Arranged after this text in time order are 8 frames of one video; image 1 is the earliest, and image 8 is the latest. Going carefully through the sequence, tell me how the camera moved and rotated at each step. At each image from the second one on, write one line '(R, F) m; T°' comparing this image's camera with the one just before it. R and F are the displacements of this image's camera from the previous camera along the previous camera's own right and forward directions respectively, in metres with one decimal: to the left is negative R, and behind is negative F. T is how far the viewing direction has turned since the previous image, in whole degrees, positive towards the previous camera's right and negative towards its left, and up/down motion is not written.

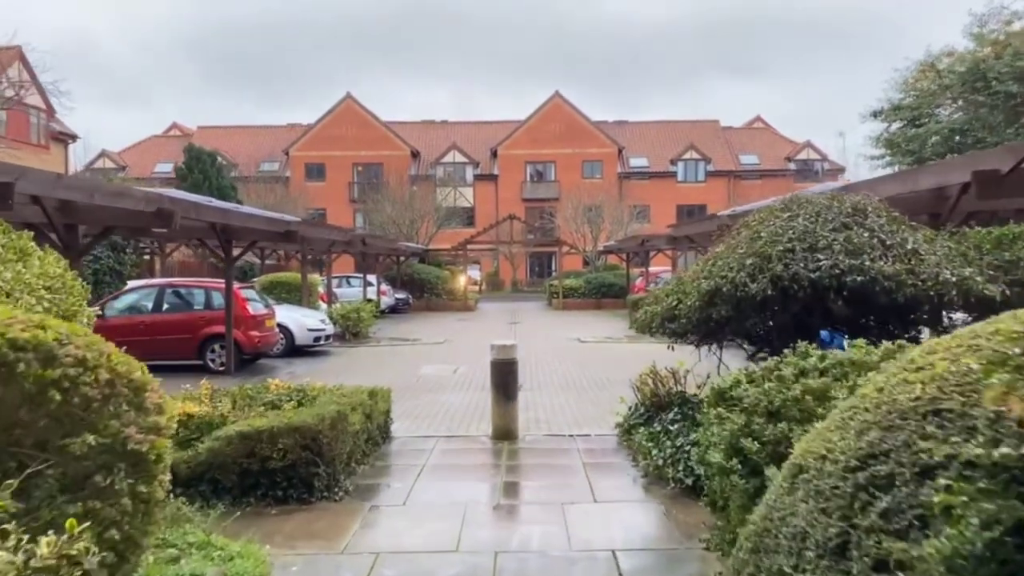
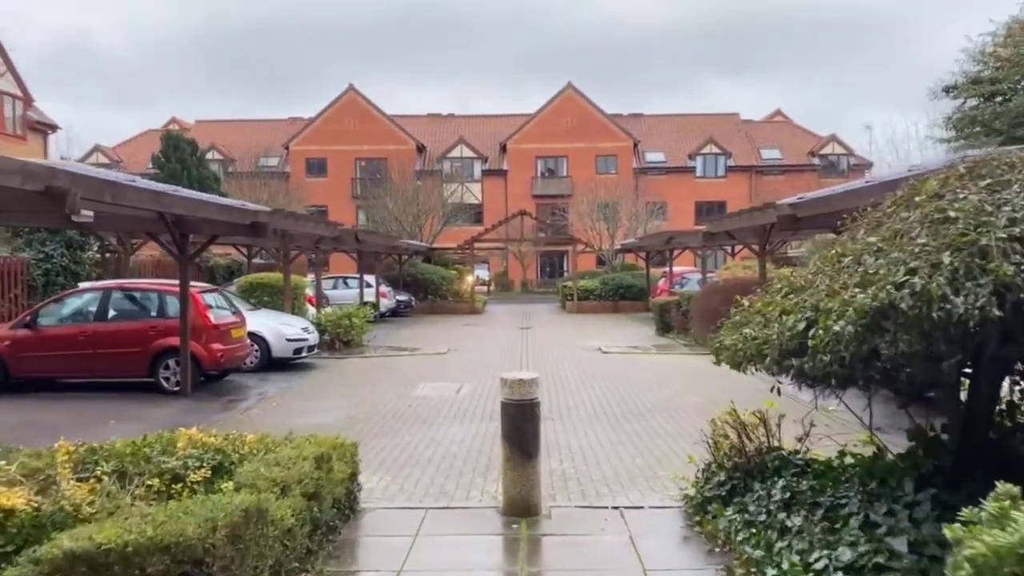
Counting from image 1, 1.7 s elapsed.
(-0.1, +2.4) m; -1°
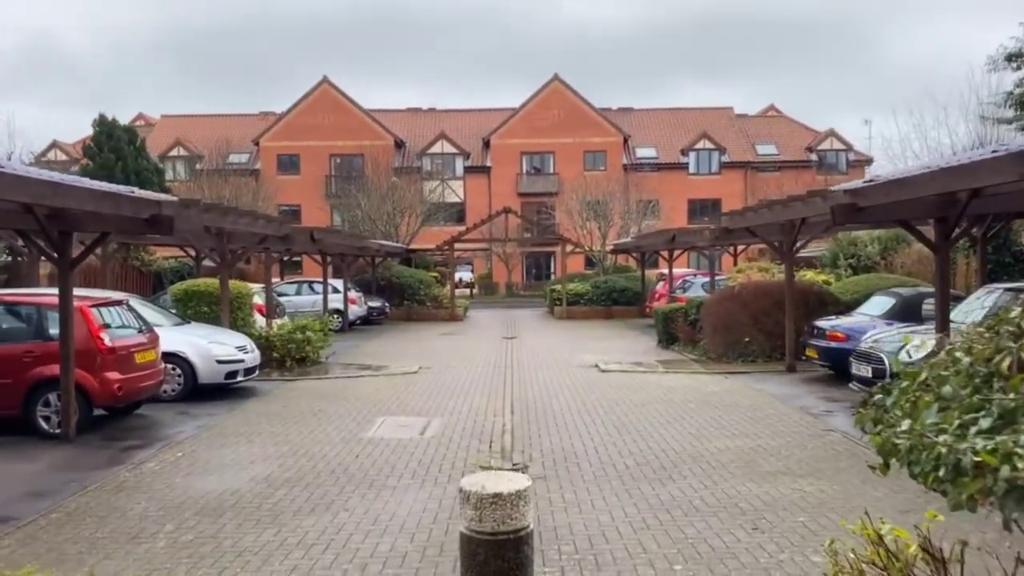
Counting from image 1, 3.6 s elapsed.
(+0.1, +2.5) m; +1°
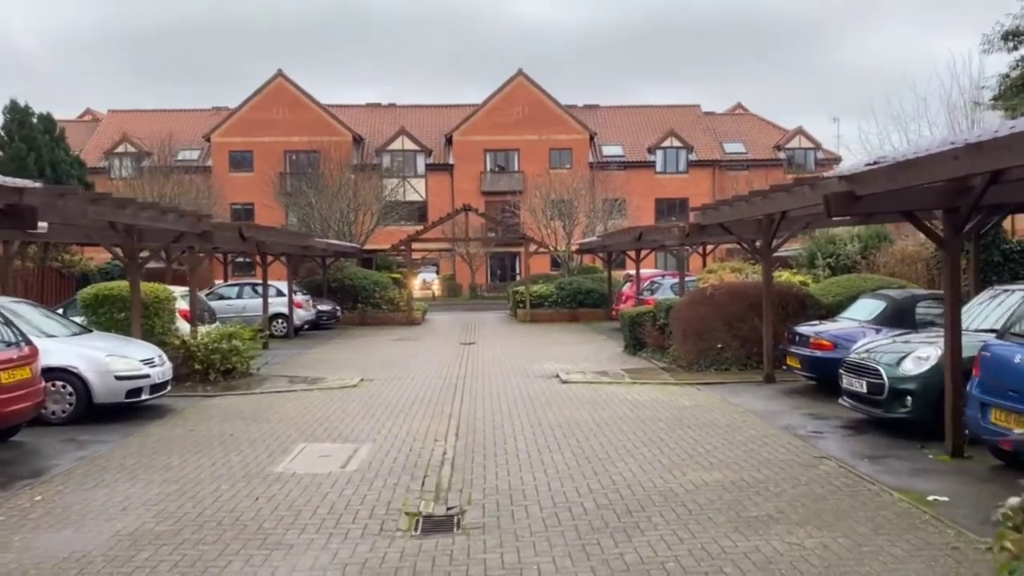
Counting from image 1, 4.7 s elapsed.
(+0.3, +1.4) m; +2°
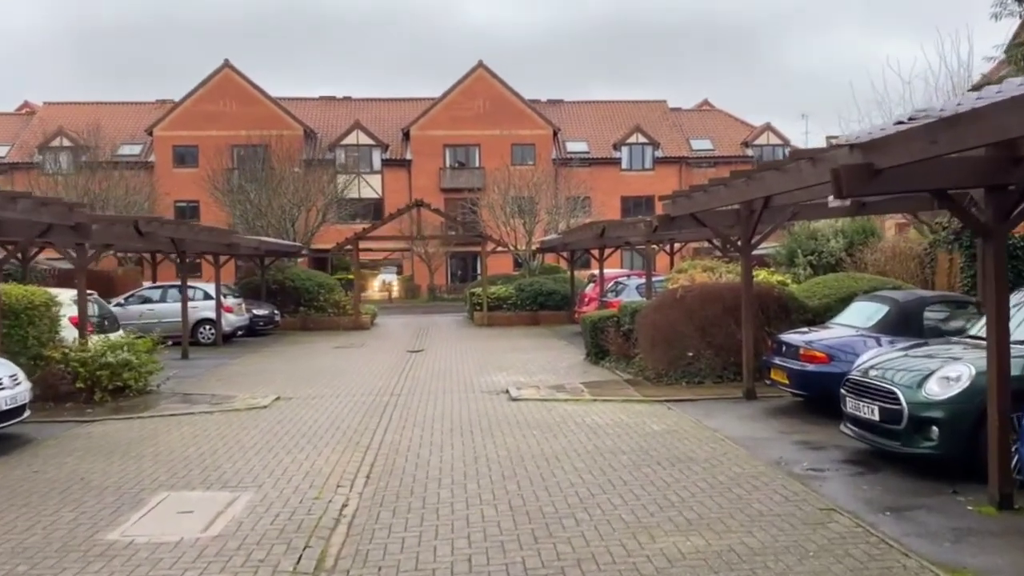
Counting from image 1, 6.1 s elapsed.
(+0.4, +1.8) m; +2°
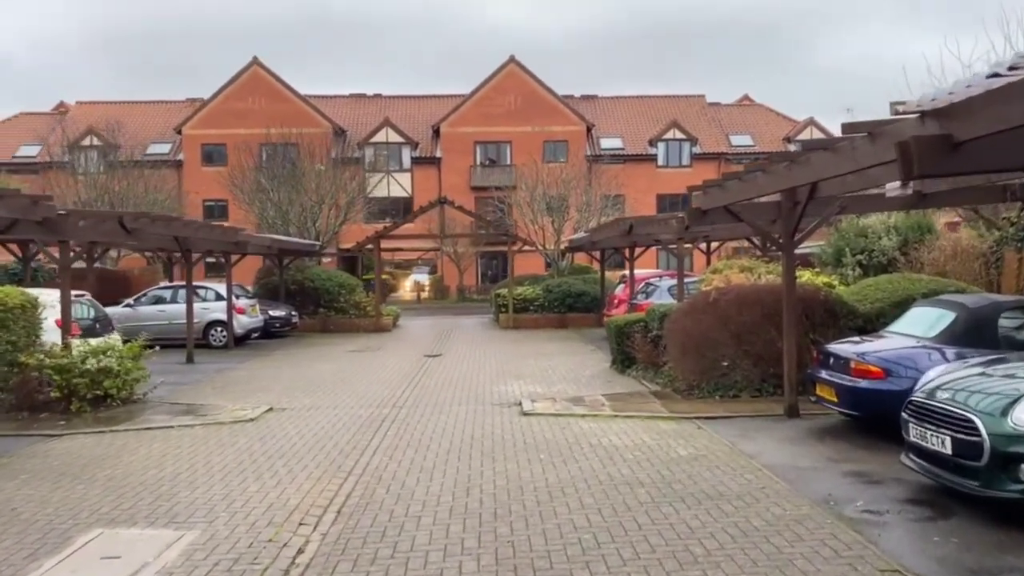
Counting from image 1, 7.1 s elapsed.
(+0.3, +1.1) m; -3°
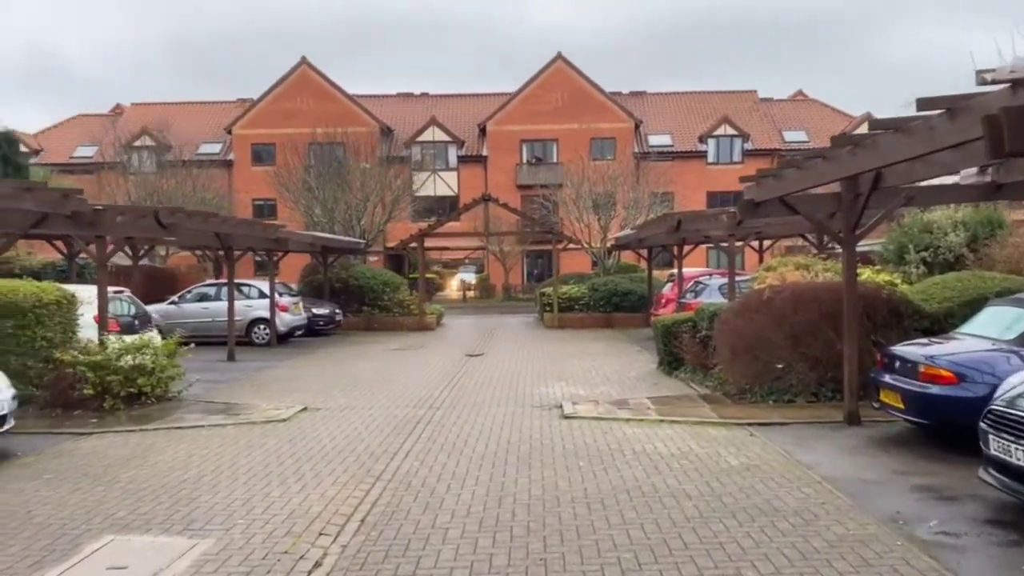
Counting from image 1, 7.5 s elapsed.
(+0.1, +0.4) m; -3°
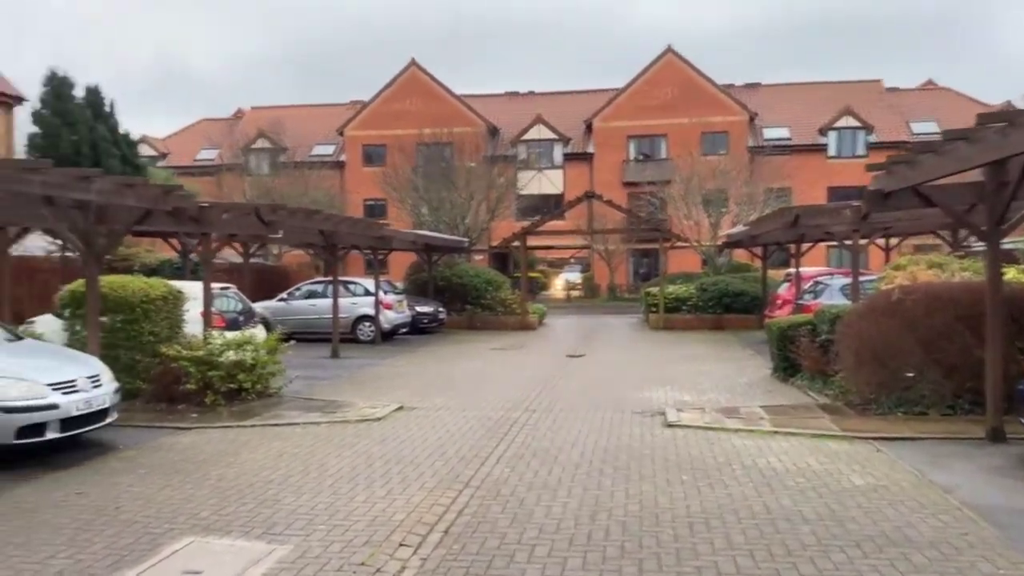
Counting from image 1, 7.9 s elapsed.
(+0.1, +0.4) m; -7°
